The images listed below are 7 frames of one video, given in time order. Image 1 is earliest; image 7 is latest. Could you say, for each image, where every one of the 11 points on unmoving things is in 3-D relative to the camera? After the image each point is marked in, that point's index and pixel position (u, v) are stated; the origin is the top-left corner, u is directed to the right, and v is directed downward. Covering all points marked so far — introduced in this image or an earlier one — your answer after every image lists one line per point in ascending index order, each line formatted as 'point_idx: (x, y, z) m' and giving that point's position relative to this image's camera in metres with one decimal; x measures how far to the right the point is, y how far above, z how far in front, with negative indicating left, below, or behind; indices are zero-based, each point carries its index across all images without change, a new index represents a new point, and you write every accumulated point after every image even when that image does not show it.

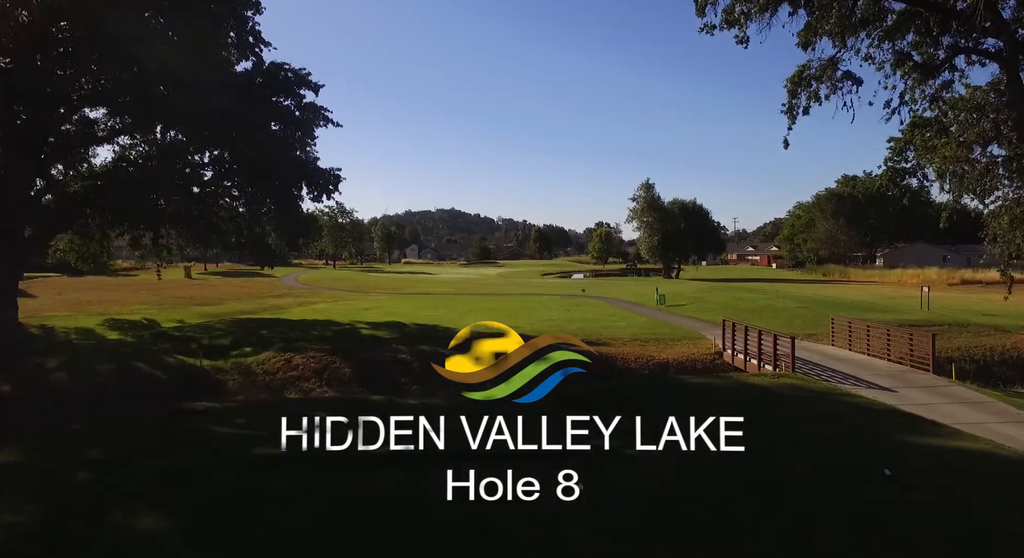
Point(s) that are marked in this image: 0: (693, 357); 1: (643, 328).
0: (+4.5, -1.9, +15.1) m
1: (+4.4, -1.7, +20.0) m
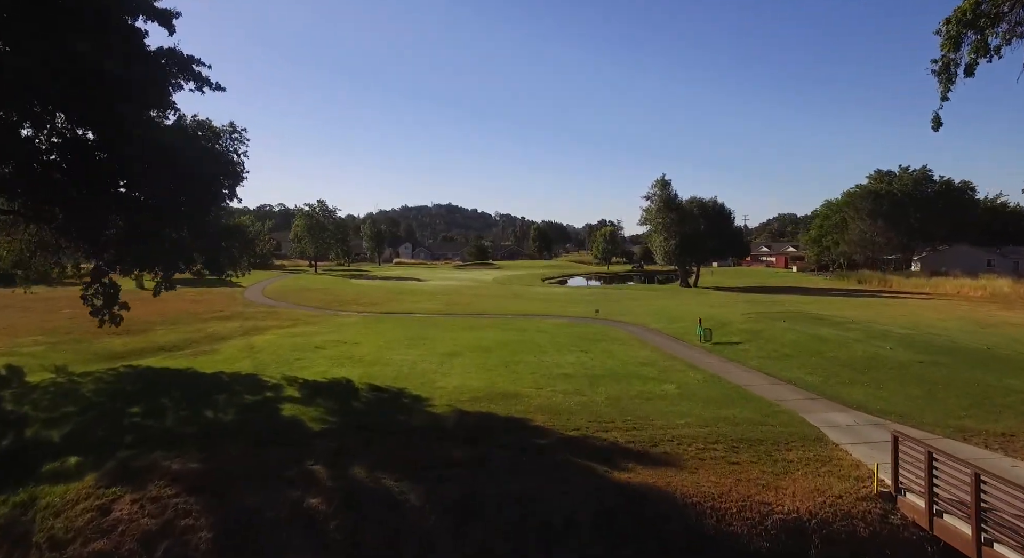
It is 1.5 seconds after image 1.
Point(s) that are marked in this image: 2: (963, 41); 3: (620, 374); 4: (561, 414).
0: (+4.5, -3.1, +8.3) m
1: (+4.4, -2.8, +13.2) m
2: (+8.8, +4.6, +11.8) m
3: (+3.0, -2.7, +16.9) m
4: (+1.1, -2.9, +13.0) m
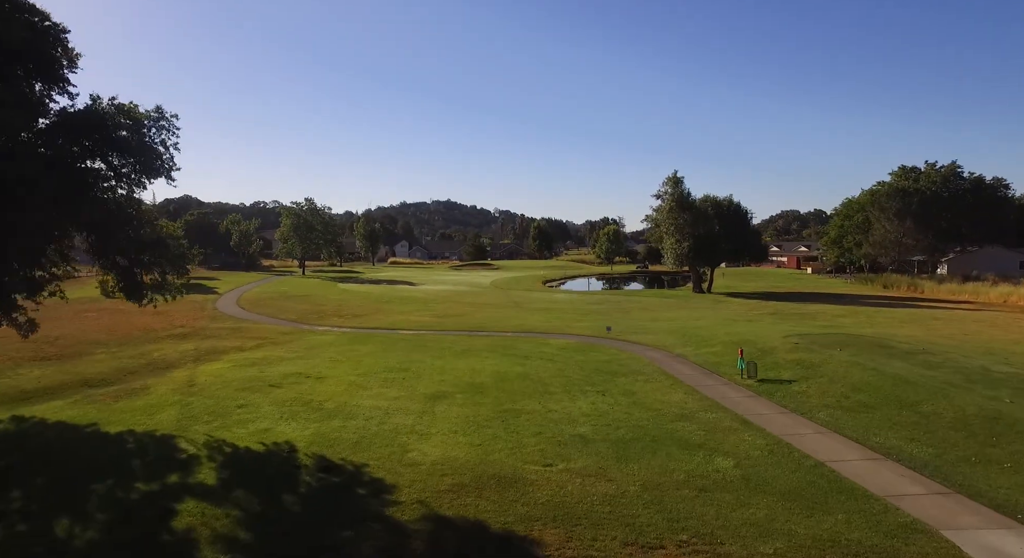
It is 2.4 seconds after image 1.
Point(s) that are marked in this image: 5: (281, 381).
0: (+4.5, -3.8, +4.1) m
1: (+4.4, -3.5, +9.0) m
2: (+8.8, +3.9, +7.6) m
3: (+3.0, -3.4, +12.8) m
4: (+1.0, -3.6, +8.8) m
5: (-7.2, -3.2, +18.8) m
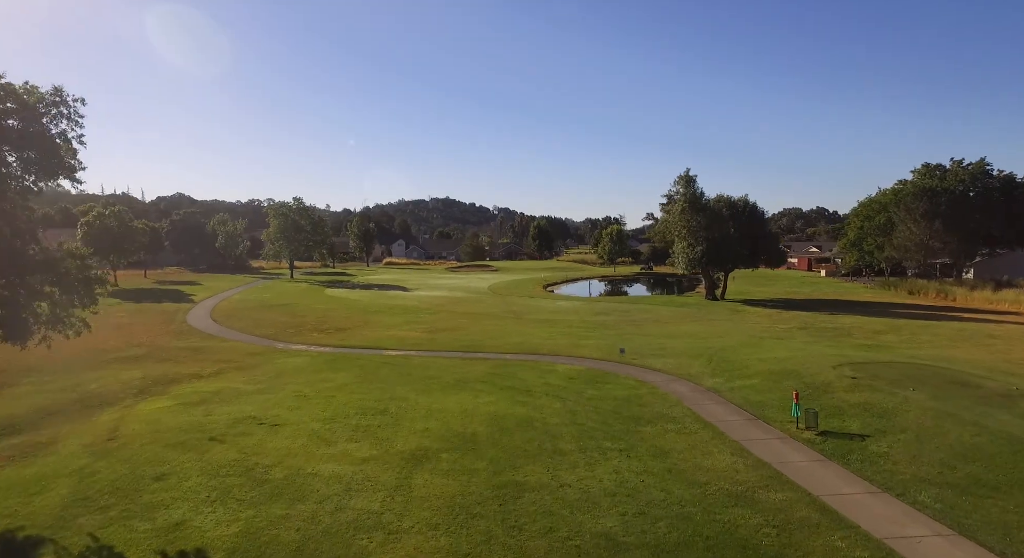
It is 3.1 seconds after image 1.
0: (+4.5, -4.5, +0.5) m
1: (+4.4, -4.2, +5.4) m
2: (+8.8, +3.2, +4.0) m
3: (+3.0, -4.0, +9.2) m
4: (+1.1, -4.3, +5.2) m
5: (-7.2, -3.8, +15.1) m
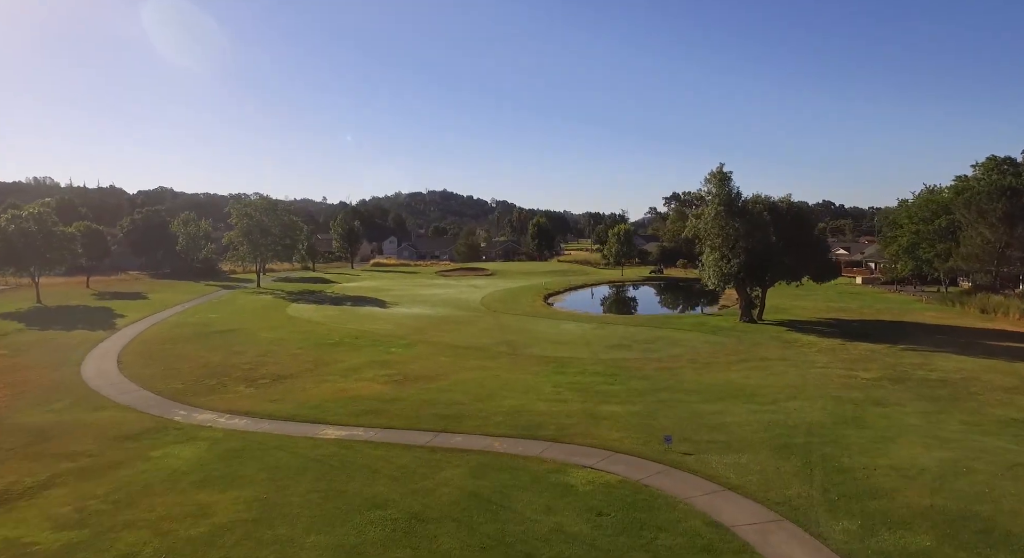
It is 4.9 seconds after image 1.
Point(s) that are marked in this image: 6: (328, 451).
0: (+4.3, -6.2, -7.8) m
1: (+4.2, -5.9, -2.9) m
2: (+8.6, +1.5, -4.5) m
3: (+2.8, -5.7, +0.8) m
4: (+0.9, -6.0, -3.1) m
5: (-7.4, -5.4, +6.8) m
6: (-5.3, -4.8, +17.4) m
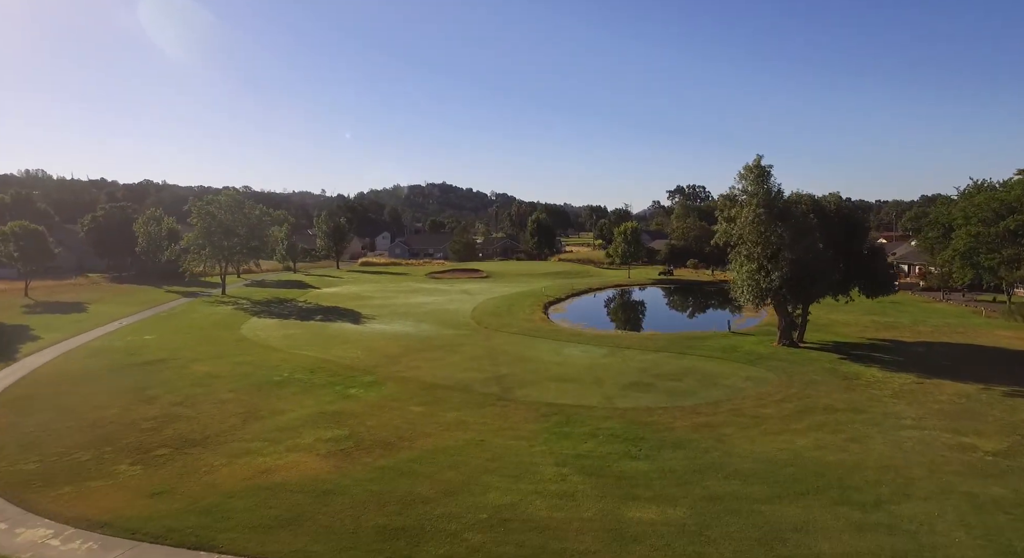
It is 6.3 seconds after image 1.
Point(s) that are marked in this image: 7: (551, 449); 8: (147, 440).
0: (+3.9, -7.7, -14.7) m
1: (+3.8, -7.2, -9.8) m
2: (+8.2, +0.1, -11.4) m
3: (+2.4, -7.0, -6.0) m
4: (+0.5, -7.4, -10.0) m
5: (-7.8, -6.7, -0.1) m
6: (-5.7, -5.9, +10.5) m
7: (+1.2, -5.3, +19.1) m
8: (-11.8, -5.1, +19.5) m
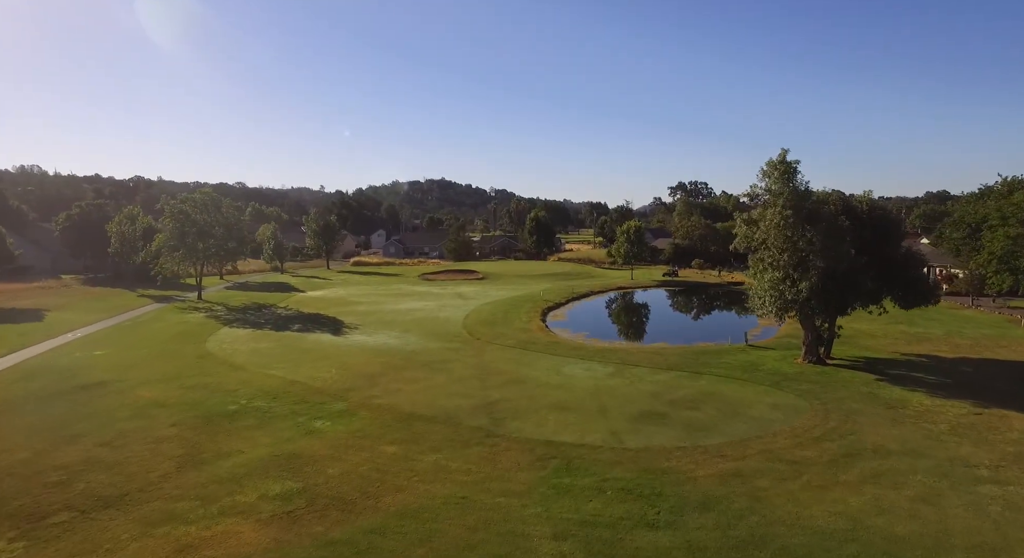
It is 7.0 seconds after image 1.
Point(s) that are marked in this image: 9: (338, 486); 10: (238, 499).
0: (+3.6, -8.5, -18.4) m
1: (+3.5, -8.0, -13.5) m
2: (+7.9, -0.6, -15.1) m
3: (+2.1, -7.8, -9.7) m
4: (+0.2, -8.1, -13.7) m
5: (-8.1, -7.3, -3.8) m
6: (-6.0, -6.5, +6.8) m
7: (+0.9, -5.8, +15.4) m
8: (-12.1, -5.7, +15.8) m
9: (-4.9, -5.7, +17.1) m
10: (-7.4, -5.7, +16.3) m
